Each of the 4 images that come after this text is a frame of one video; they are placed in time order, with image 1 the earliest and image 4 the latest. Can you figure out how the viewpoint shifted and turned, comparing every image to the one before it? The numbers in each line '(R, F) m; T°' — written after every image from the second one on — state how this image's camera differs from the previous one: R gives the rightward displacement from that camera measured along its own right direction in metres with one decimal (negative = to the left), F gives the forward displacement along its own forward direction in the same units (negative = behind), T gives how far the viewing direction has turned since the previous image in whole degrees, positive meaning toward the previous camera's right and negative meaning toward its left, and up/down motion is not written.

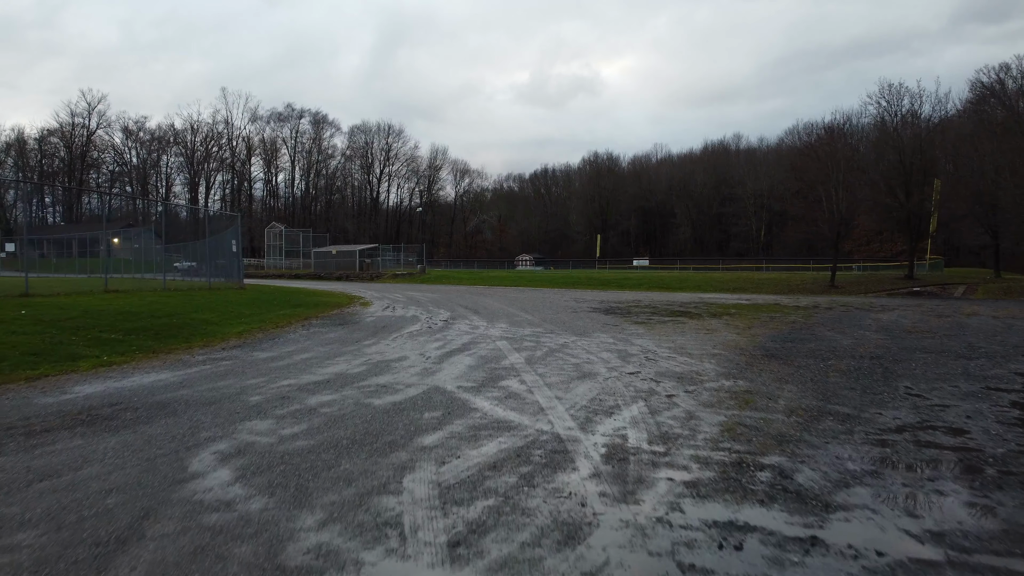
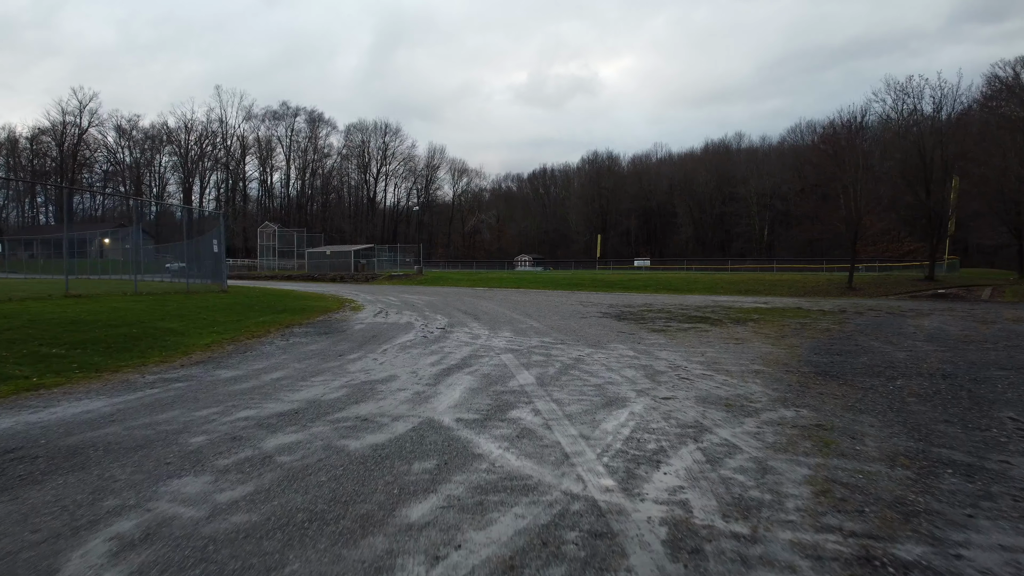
(-0.1, +1.4) m; 0°
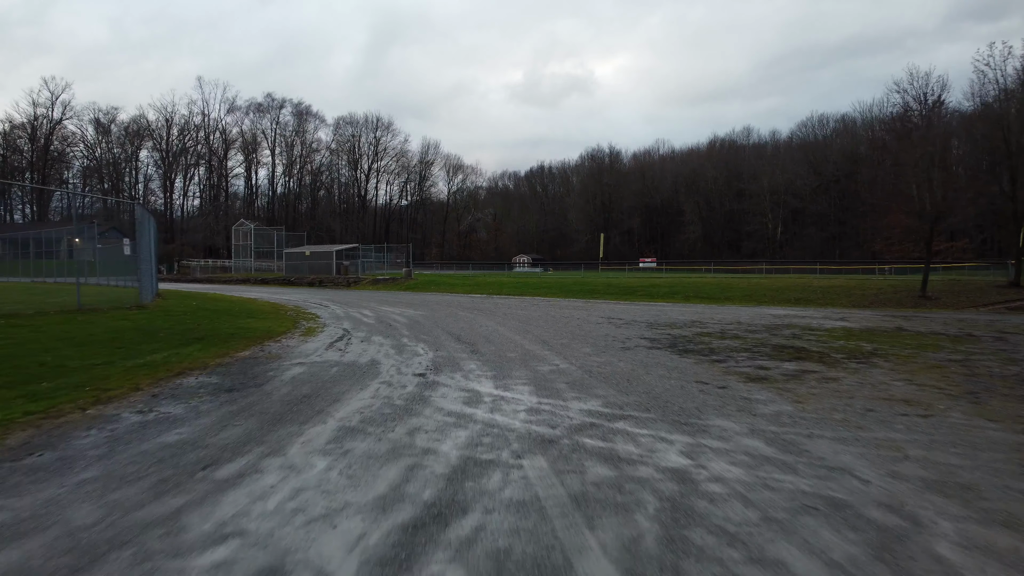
(-0.2, +4.5) m; 0°
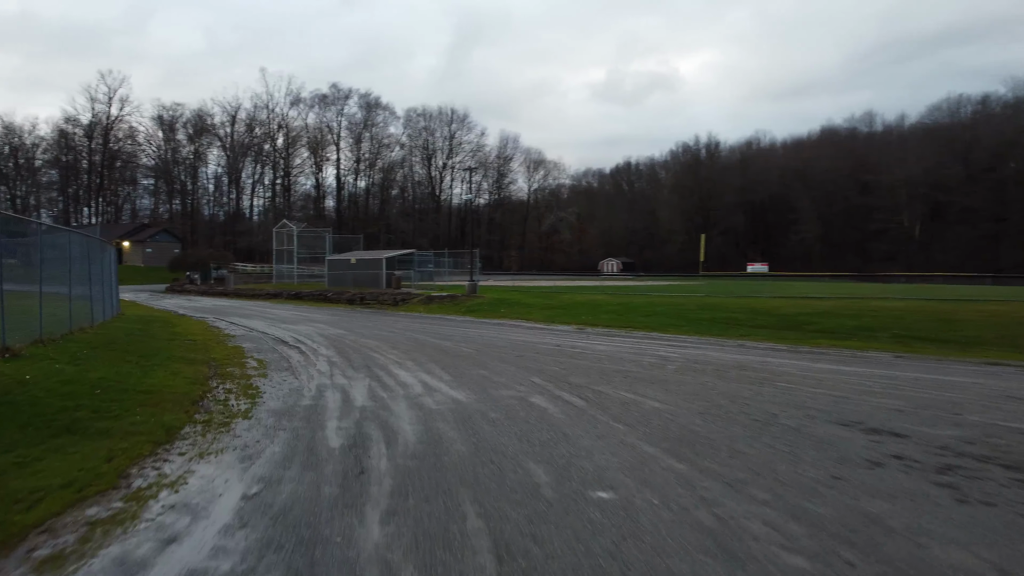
(-0.5, +8.6) m; -6°
